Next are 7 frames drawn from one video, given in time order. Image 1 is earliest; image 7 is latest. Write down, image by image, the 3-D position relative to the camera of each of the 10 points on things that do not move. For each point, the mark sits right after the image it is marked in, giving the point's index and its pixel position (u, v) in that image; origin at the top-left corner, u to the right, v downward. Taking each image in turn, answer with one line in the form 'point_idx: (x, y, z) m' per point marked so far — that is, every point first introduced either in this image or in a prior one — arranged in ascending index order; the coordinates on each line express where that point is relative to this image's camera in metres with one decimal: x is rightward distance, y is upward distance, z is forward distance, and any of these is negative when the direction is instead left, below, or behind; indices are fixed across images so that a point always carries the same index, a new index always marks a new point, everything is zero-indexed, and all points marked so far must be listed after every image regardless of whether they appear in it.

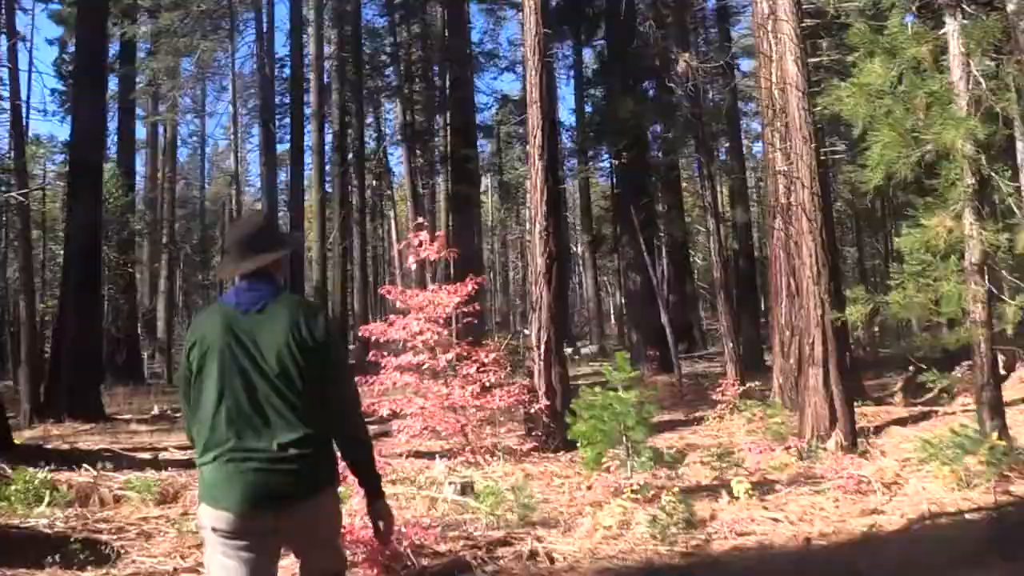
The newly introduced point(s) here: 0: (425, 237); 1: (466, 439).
0: (-0.9, +0.5, +10.3) m
1: (-0.5, -1.5, +9.8) m
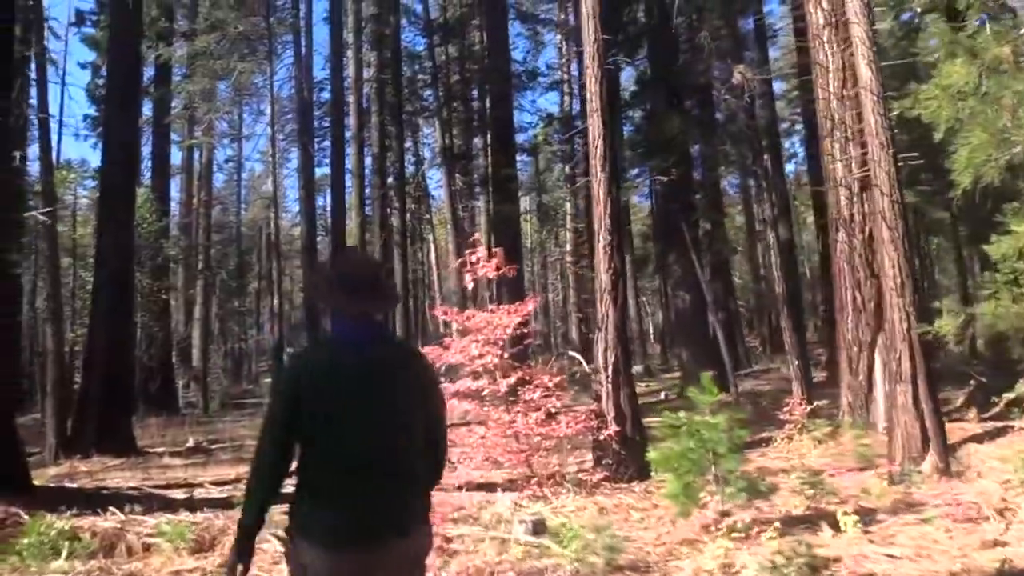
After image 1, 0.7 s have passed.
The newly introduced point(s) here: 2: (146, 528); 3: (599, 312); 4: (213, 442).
0: (-0.3, +0.3, +9.7) m
1: (+0.2, -1.7, +9.1) m
2: (-3.0, -2.0, +8.4) m
3: (+1.0, -0.3, +10.9) m
4: (-5.7, -2.9, +18.7) m
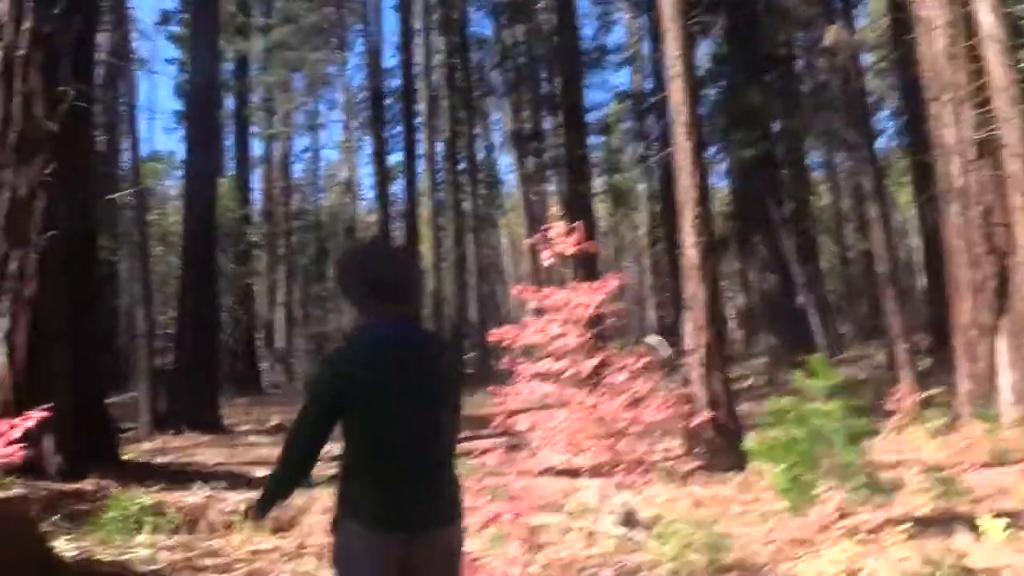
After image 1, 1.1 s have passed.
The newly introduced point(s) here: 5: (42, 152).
0: (+0.5, +0.6, +9.1) m
1: (+0.9, -1.5, +8.5) m
2: (-2.3, -1.8, +8.0) m
3: (+1.9, 0.0, +10.2) m
4: (-4.2, -2.5, +18.5) m
5: (-4.3, +1.2, +8.9) m
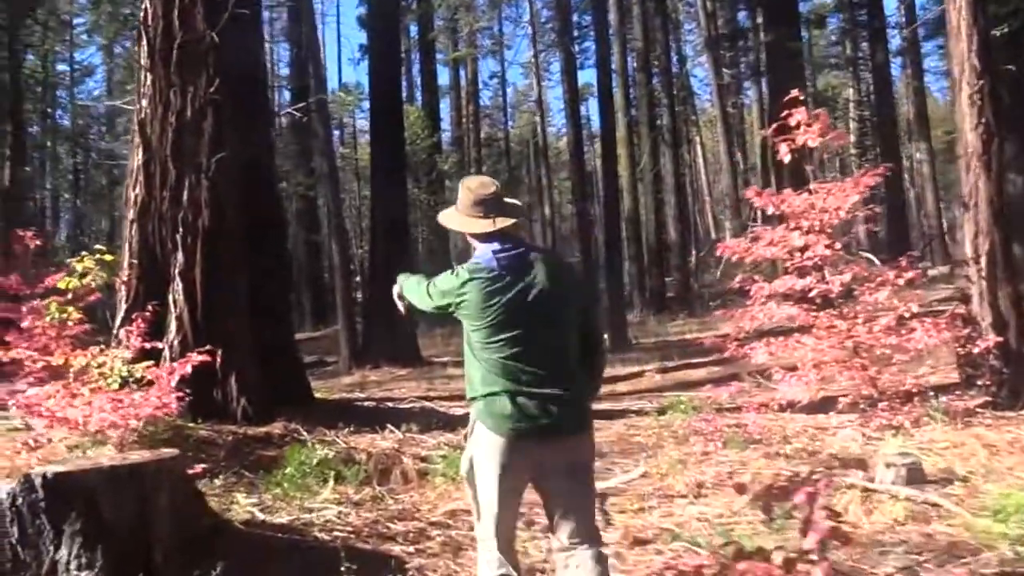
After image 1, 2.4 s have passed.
0: (+2.2, +1.3, +7.3) m
1: (+2.6, -0.7, +6.8) m
2: (-0.6, -1.2, +6.9) m
3: (+3.8, +0.9, +8.2) m
4: (-0.4, -1.2, +17.6) m
5: (-2.6, +1.8, +8.0) m
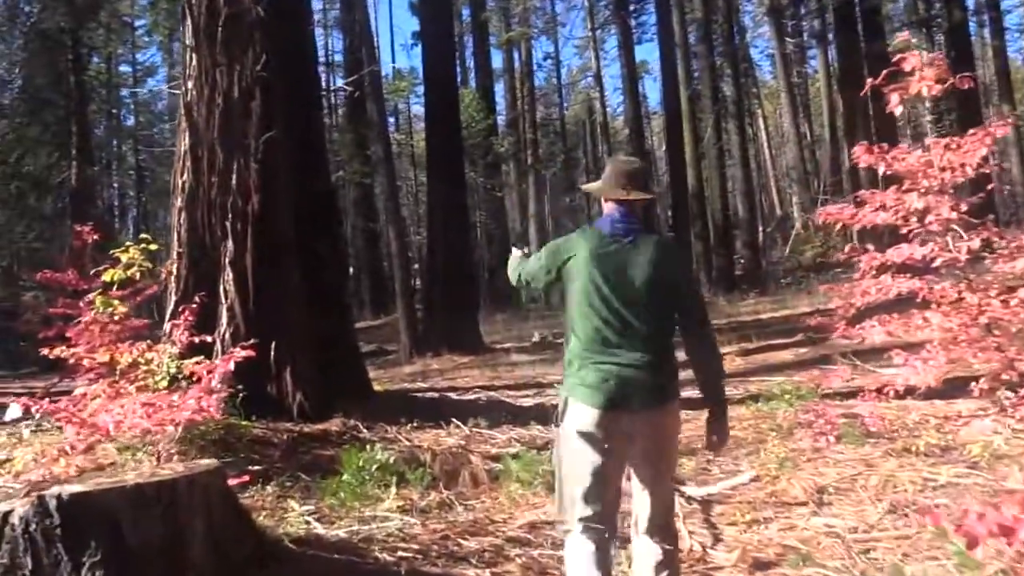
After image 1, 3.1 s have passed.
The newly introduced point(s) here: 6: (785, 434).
0: (+2.7, +1.5, +6.5) m
1: (+3.1, -0.5, +6.0) m
2: (-0.1, -1.1, +6.3) m
3: (+4.4, +1.2, +7.2) m
4: (+0.8, -0.9, +17.0) m
5: (-2.0, +1.9, +7.5) m
6: (+1.7, -0.9, +6.1) m
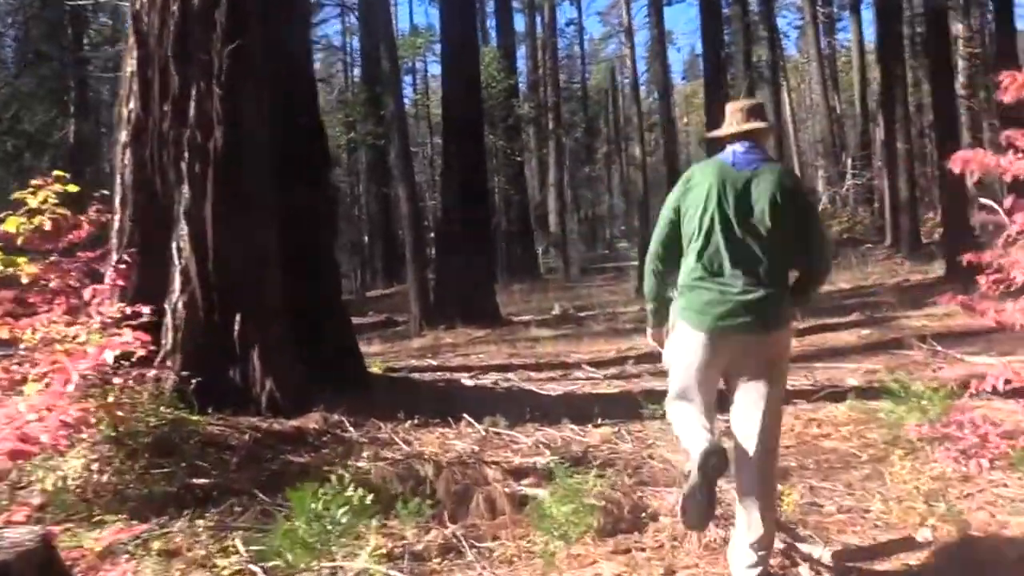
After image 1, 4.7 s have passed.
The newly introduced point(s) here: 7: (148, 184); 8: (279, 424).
0: (+2.8, +1.7, +4.8) m
1: (+3.3, -0.4, +4.4) m
2: (0.0, -0.9, +4.8) m
3: (+4.5, +1.3, +5.6) m
4: (+1.1, -0.4, +15.4) m
5: (-1.8, +2.2, +5.9) m
6: (+1.9, -0.8, +4.6) m
7: (-2.2, +0.6, +5.8) m
8: (-1.3, -0.8, +5.6) m
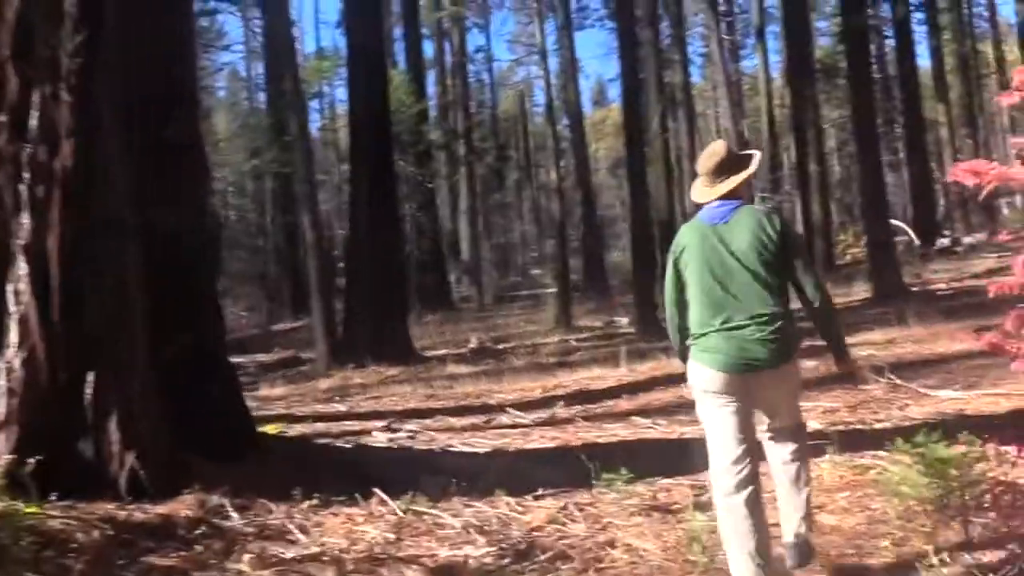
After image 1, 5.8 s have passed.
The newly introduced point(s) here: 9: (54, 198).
0: (+2.5, +1.5, +4.2) m
1: (+3.0, -0.5, +3.7) m
2: (-0.3, -1.1, +3.8) m
3: (+4.1, +1.1, +5.1) m
4: (-0.2, -0.9, +14.5) m
5: (-2.3, +1.9, +4.9) m
6: (+1.6, -0.9, +3.8) m
7: (-2.6, +0.4, +4.7) m
8: (-1.7, -1.0, +4.5) m
9: (-2.2, +0.4, +4.7) m
